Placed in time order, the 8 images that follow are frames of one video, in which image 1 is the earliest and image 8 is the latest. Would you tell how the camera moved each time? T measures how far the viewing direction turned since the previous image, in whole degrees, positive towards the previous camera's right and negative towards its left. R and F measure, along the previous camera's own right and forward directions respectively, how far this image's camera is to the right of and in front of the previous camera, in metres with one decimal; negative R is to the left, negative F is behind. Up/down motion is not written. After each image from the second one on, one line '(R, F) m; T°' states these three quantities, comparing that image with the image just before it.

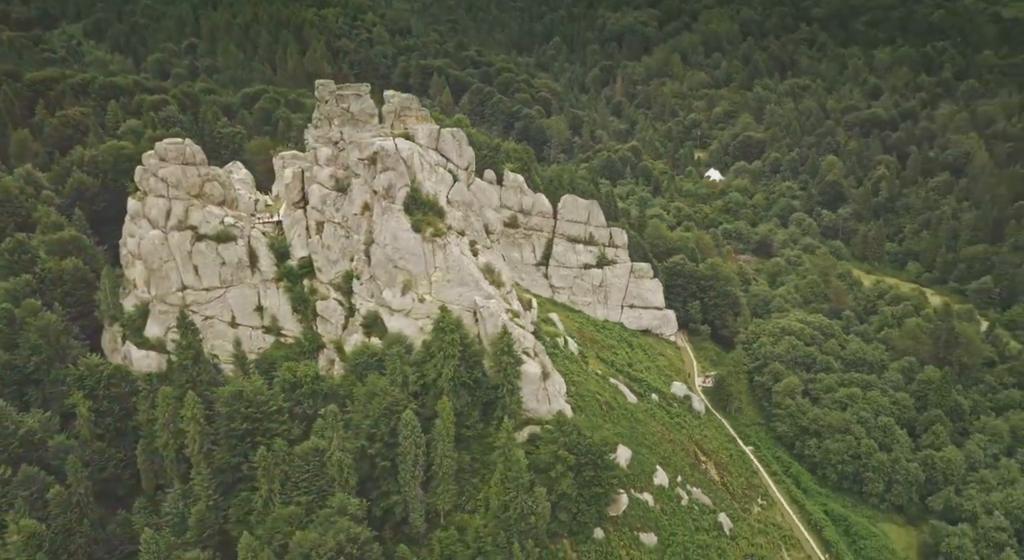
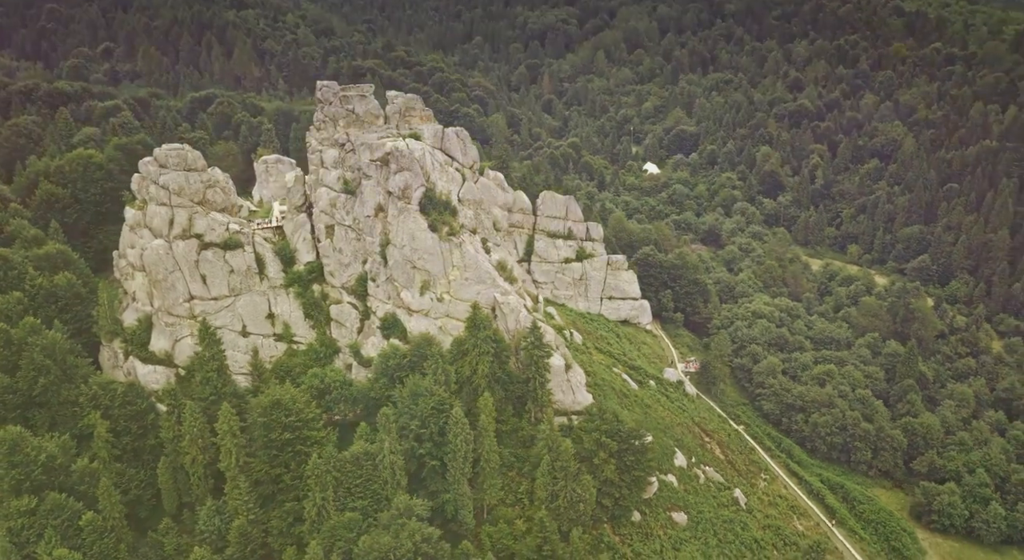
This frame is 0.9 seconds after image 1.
(-8.7, -0.1) m; +6°
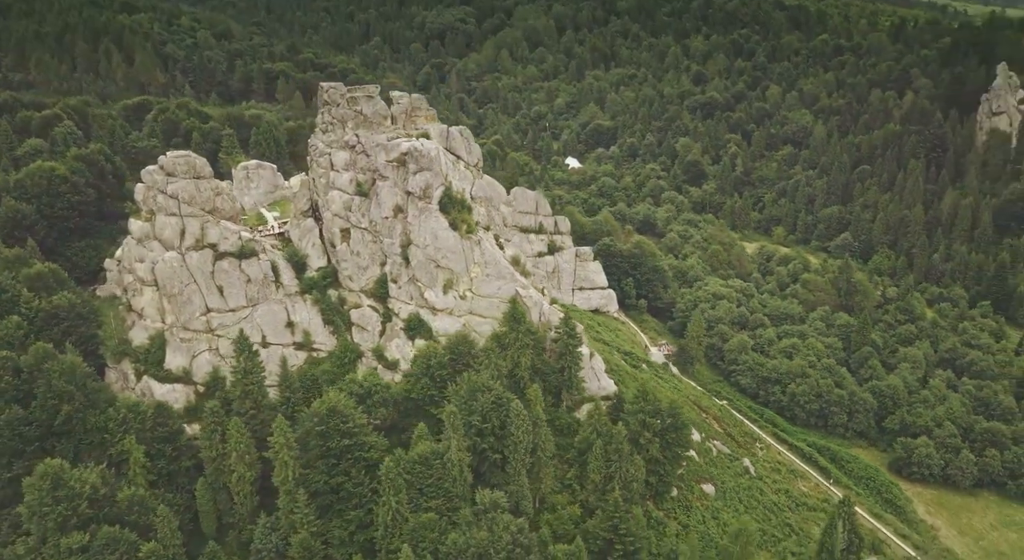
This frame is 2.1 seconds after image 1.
(-11.2, -0.1) m; +8°
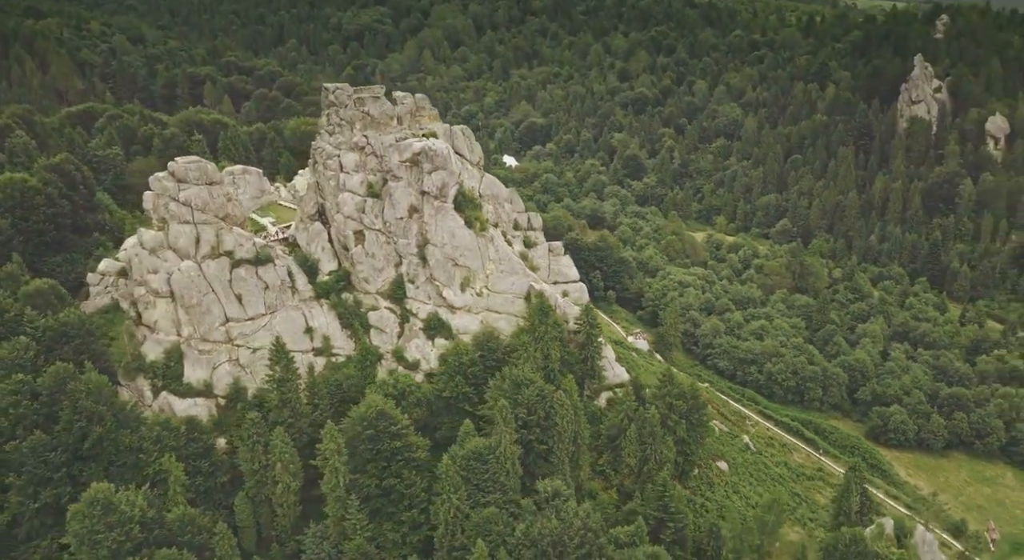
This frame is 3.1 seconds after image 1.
(-9.0, -0.3) m; +7°
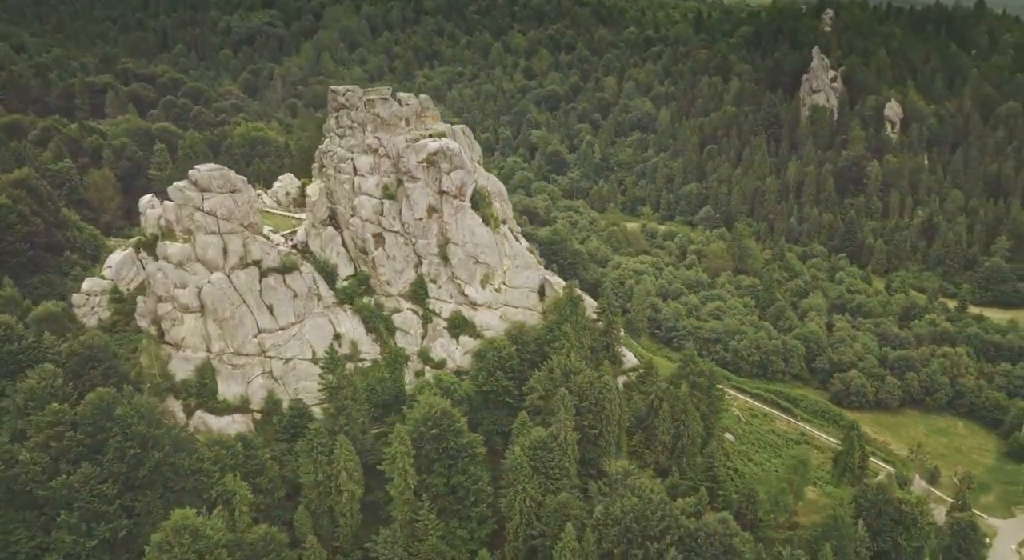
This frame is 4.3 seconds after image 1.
(-11.6, -0.3) m; +9°
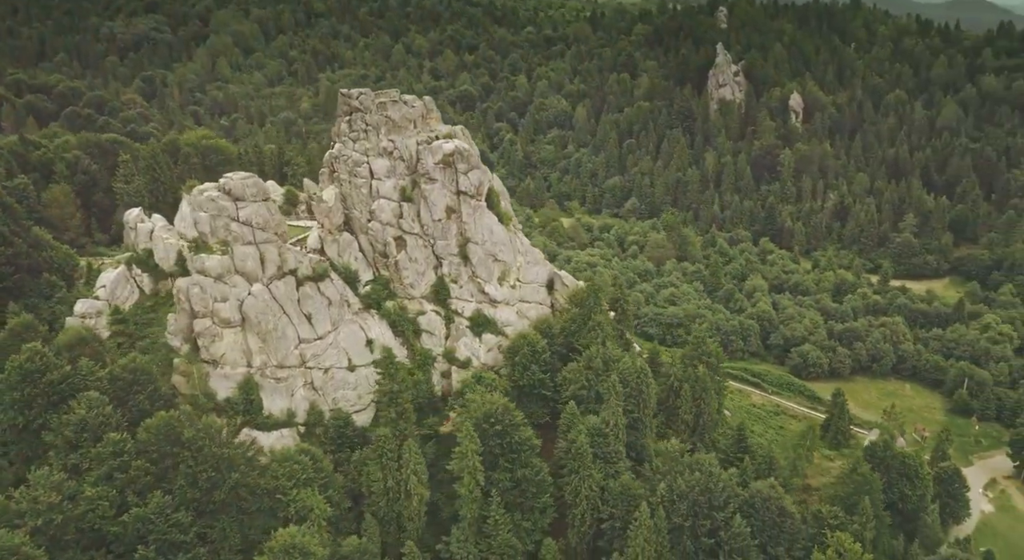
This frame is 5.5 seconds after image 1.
(-11.6, -0.3) m; +9°
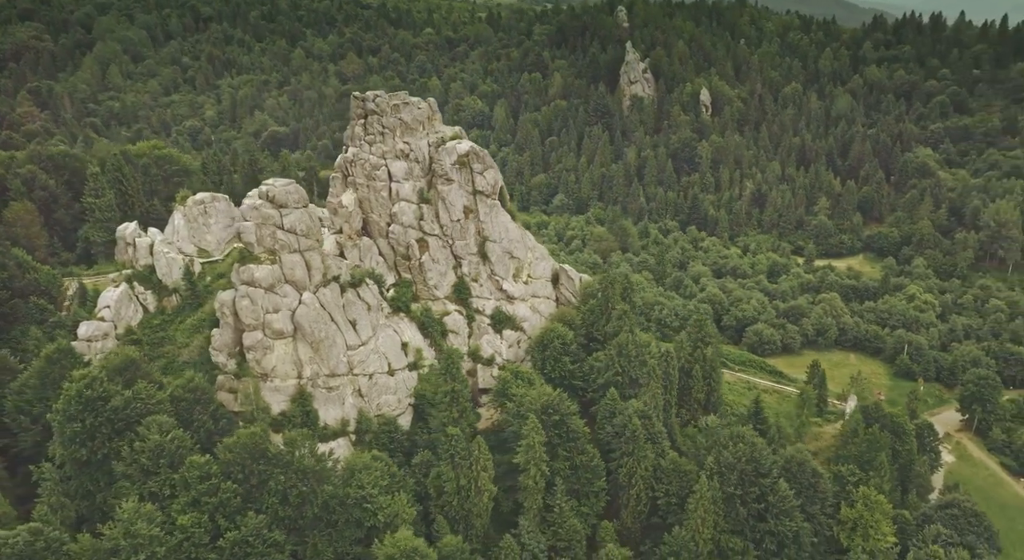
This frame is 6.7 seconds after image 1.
(-11.6, -0.3) m; +9°
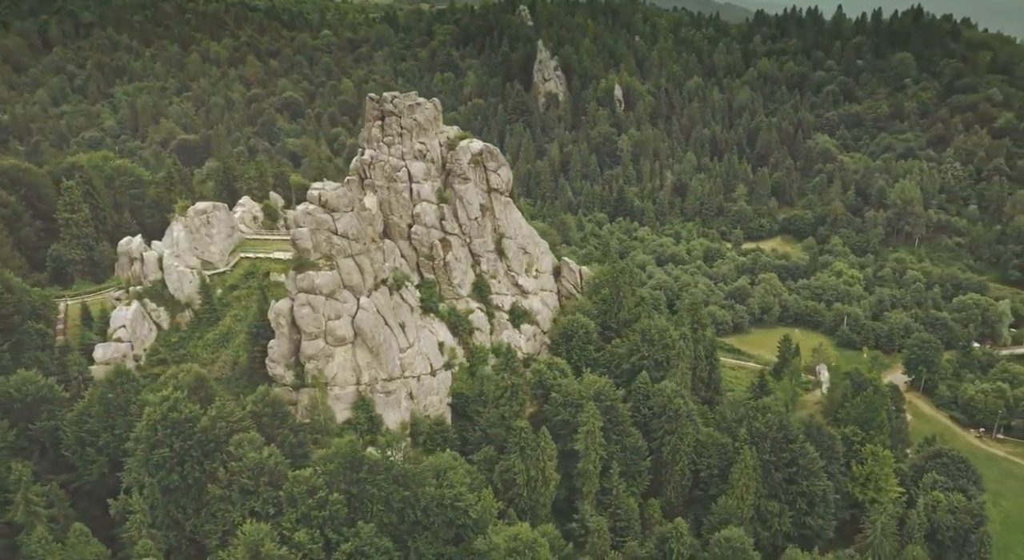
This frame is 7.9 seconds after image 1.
(-11.7, -0.3) m; +9°
